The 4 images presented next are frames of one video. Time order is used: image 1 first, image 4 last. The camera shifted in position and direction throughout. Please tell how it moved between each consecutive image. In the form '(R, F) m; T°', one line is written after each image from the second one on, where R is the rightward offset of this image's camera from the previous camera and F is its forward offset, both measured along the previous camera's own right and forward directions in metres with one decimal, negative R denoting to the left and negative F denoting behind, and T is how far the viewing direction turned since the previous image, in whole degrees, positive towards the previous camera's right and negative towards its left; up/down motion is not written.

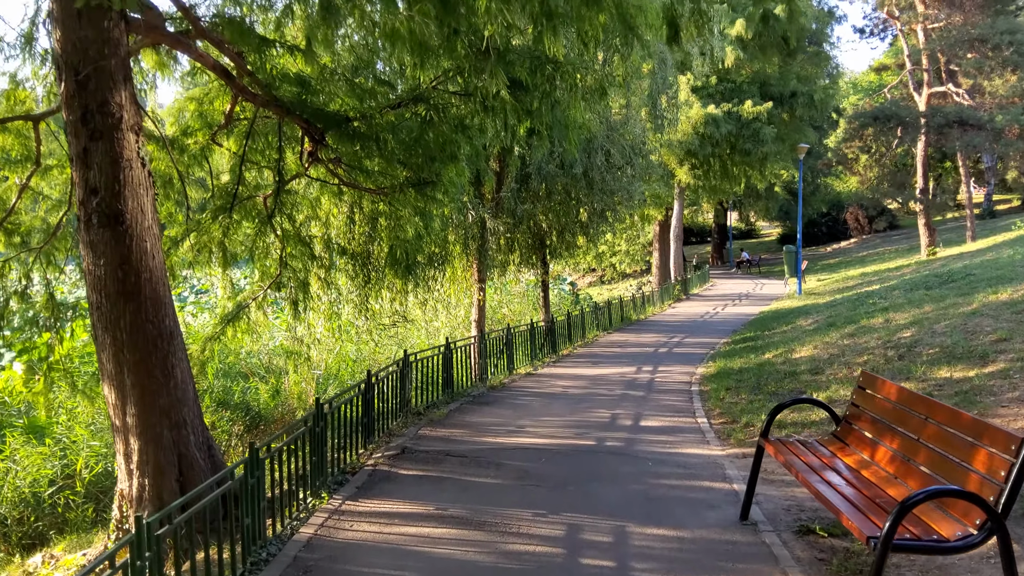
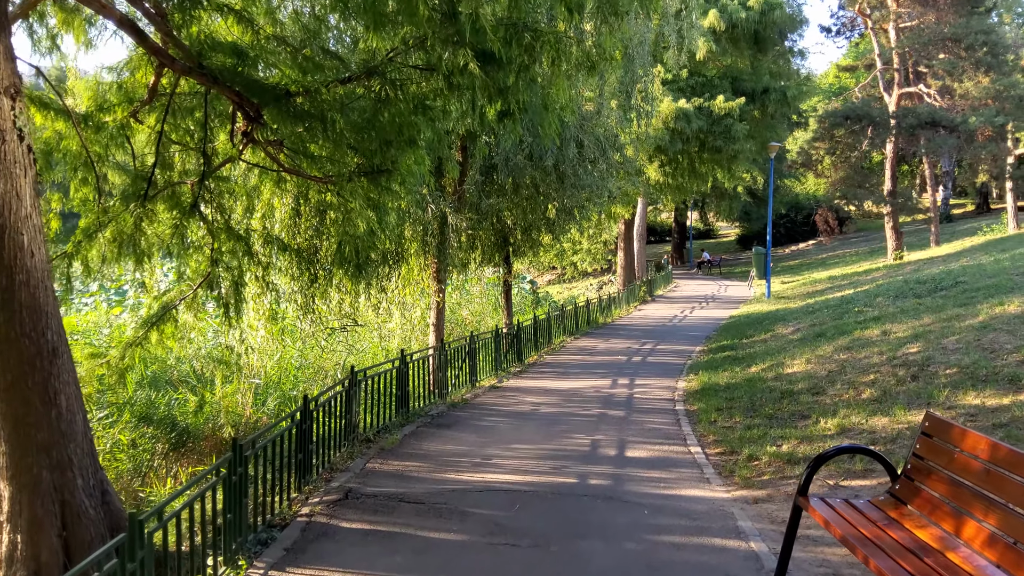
(-0.1, +1.0) m; +3°
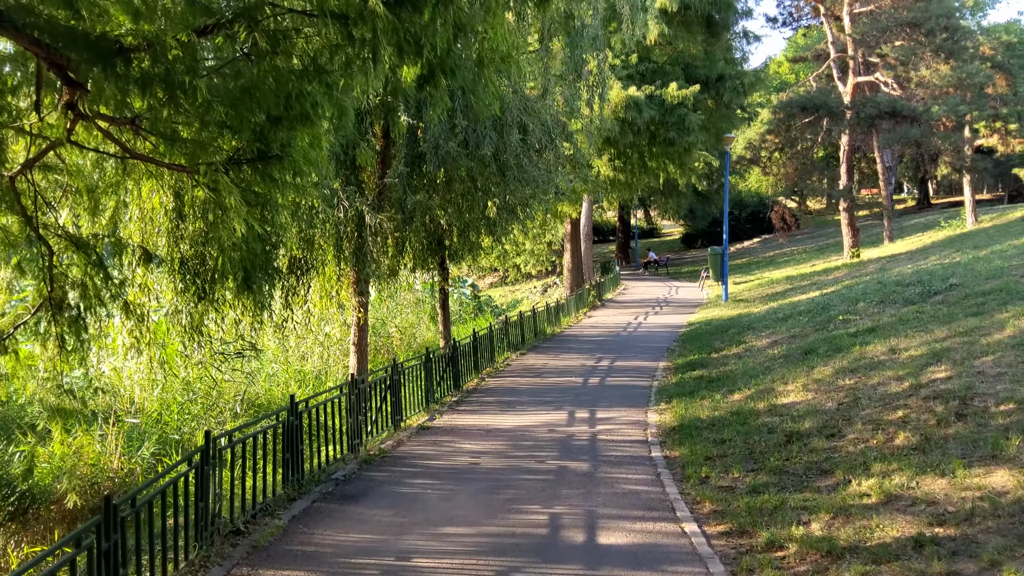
(+0.1, +1.7) m; +4°
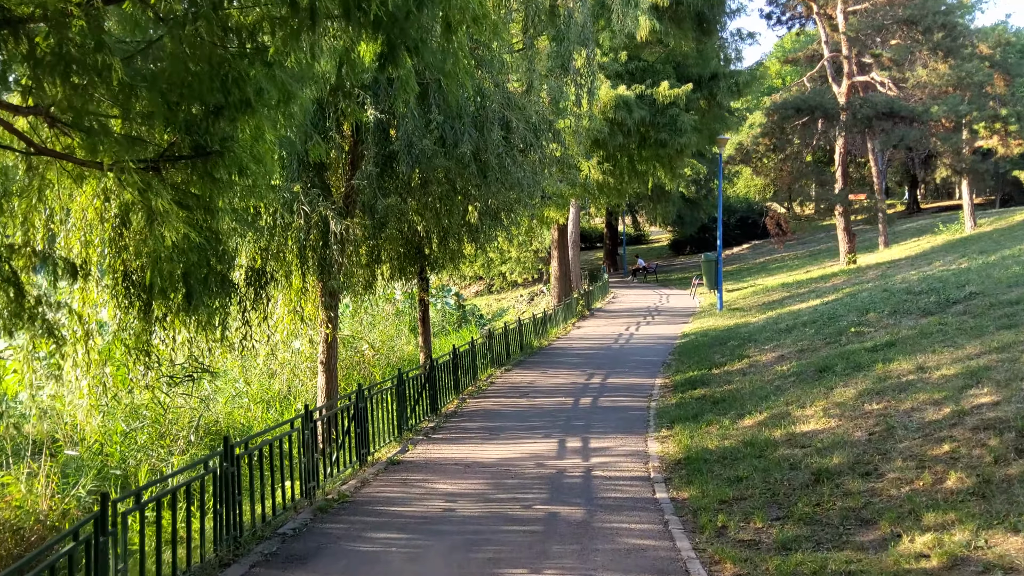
(0.0, +0.9) m; +1°
